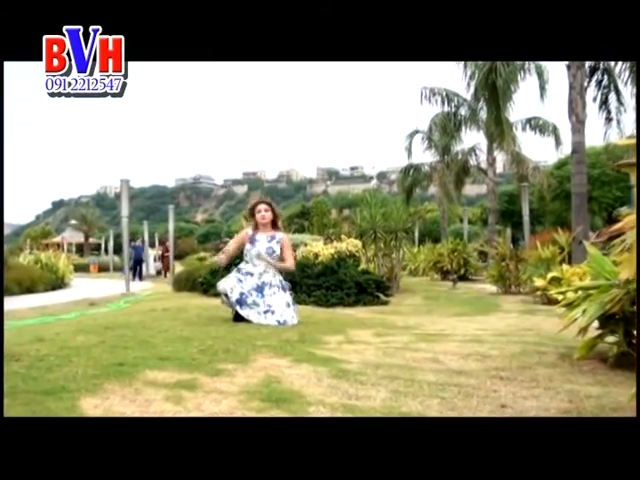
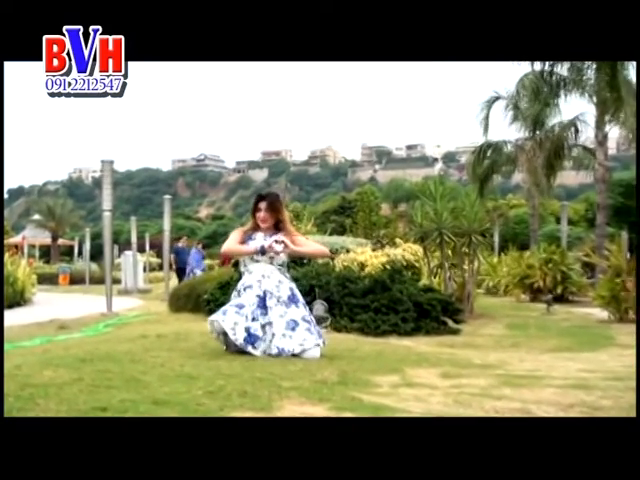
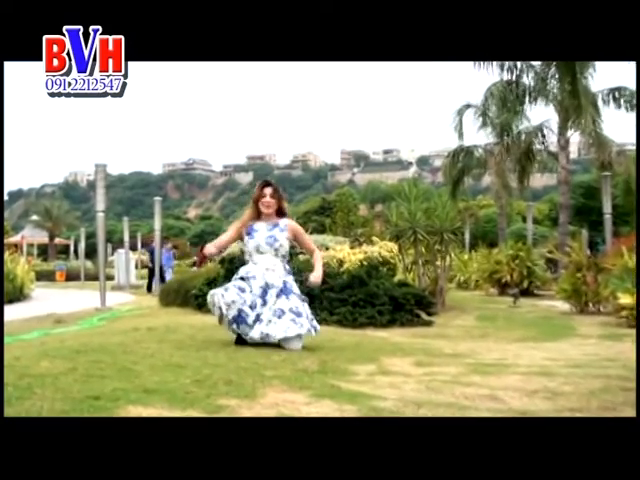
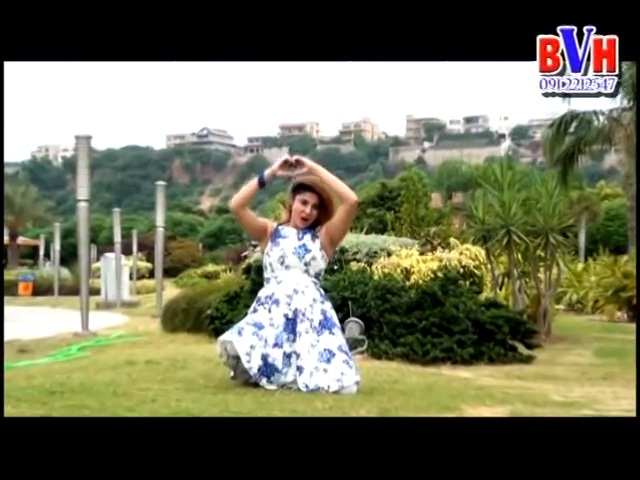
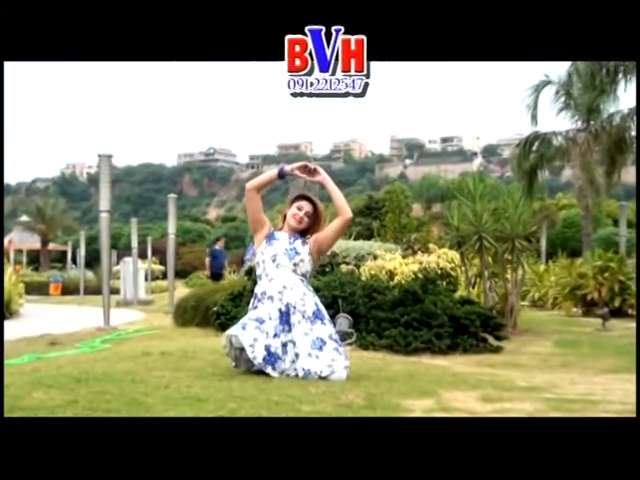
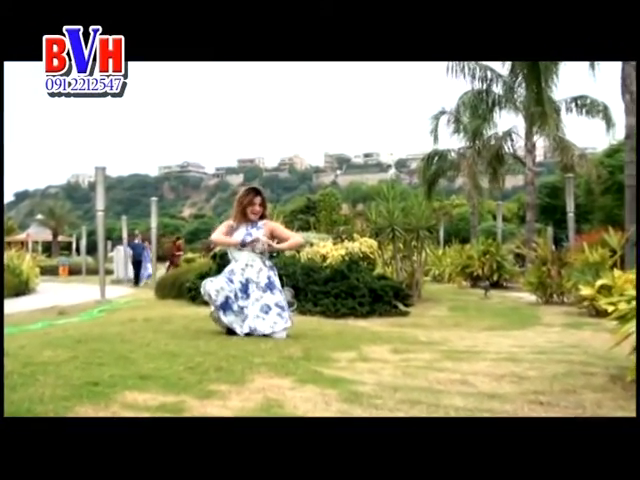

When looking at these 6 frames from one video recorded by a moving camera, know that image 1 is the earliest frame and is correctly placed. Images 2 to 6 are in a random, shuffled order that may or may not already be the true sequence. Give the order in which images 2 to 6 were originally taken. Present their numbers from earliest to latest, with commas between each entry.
6, 3, 2, 5, 4
